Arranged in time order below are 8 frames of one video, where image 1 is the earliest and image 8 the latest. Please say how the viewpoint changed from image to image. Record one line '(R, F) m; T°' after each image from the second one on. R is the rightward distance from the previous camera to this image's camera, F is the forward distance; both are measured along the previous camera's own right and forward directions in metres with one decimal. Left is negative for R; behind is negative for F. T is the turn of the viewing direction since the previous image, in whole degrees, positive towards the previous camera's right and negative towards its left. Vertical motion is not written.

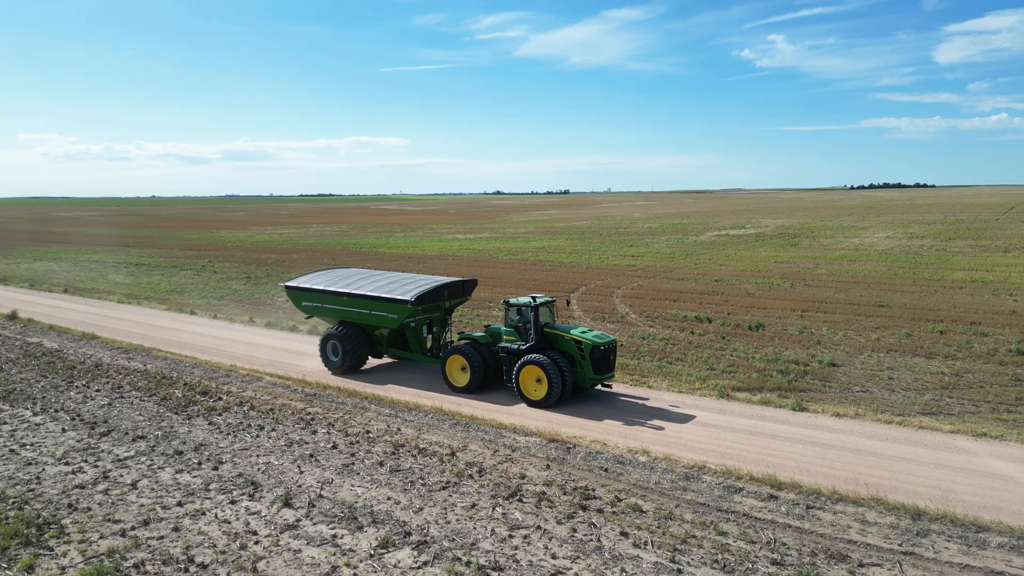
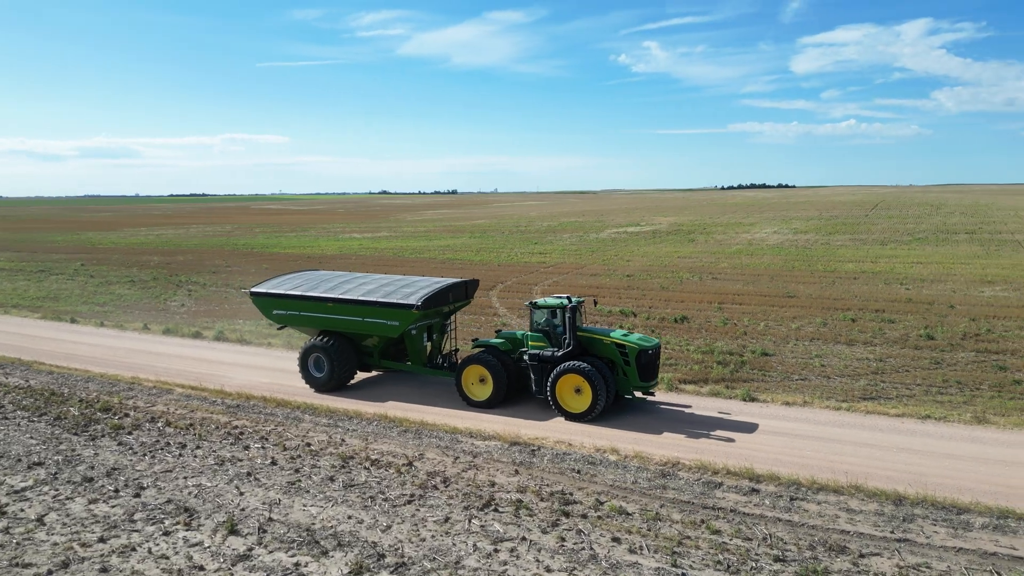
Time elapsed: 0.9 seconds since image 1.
(-0.9, +0.7) m; +8°
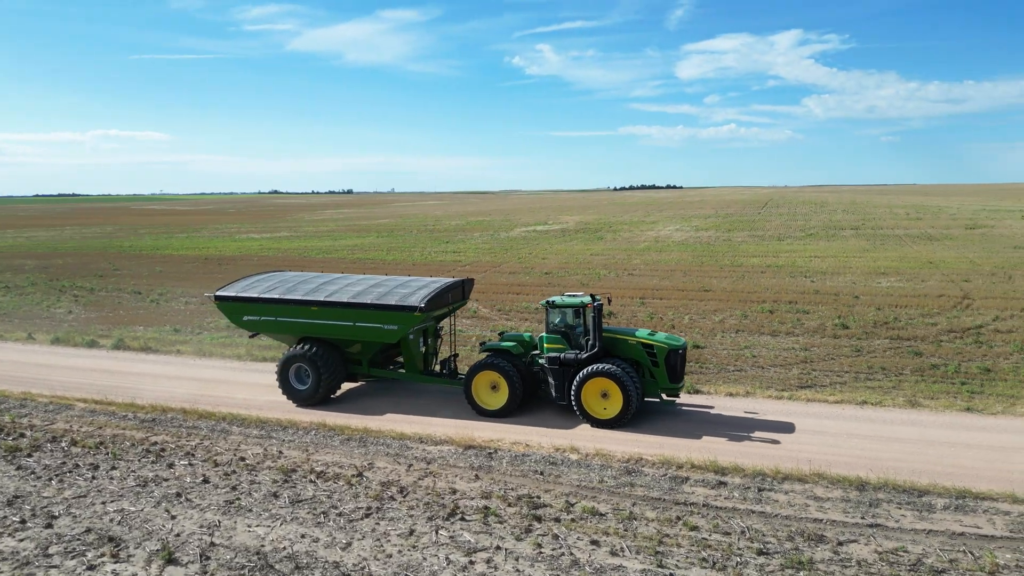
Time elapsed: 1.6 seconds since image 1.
(-0.7, +0.5) m; +8°
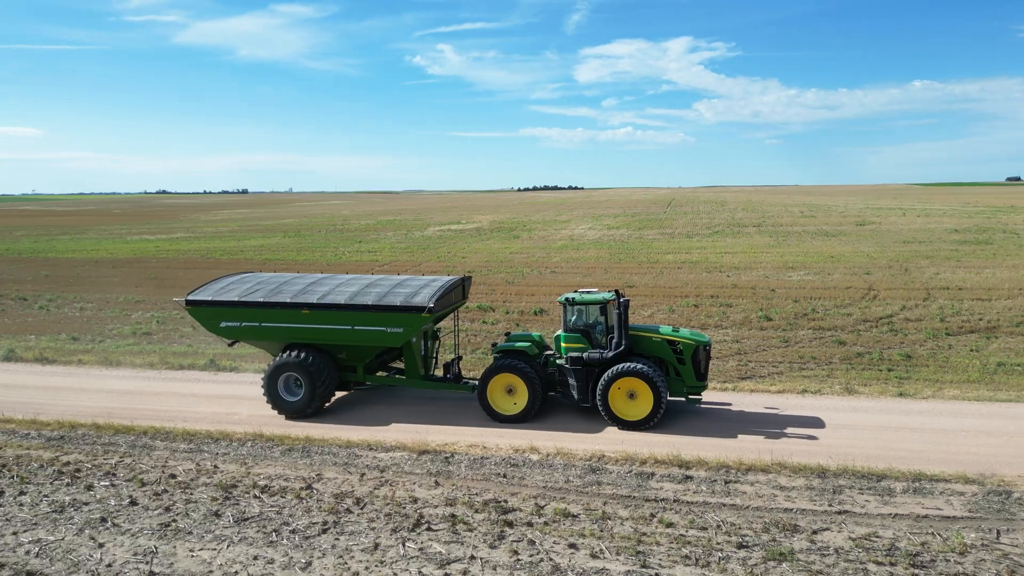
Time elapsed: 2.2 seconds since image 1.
(-0.6, +0.4) m; +7°
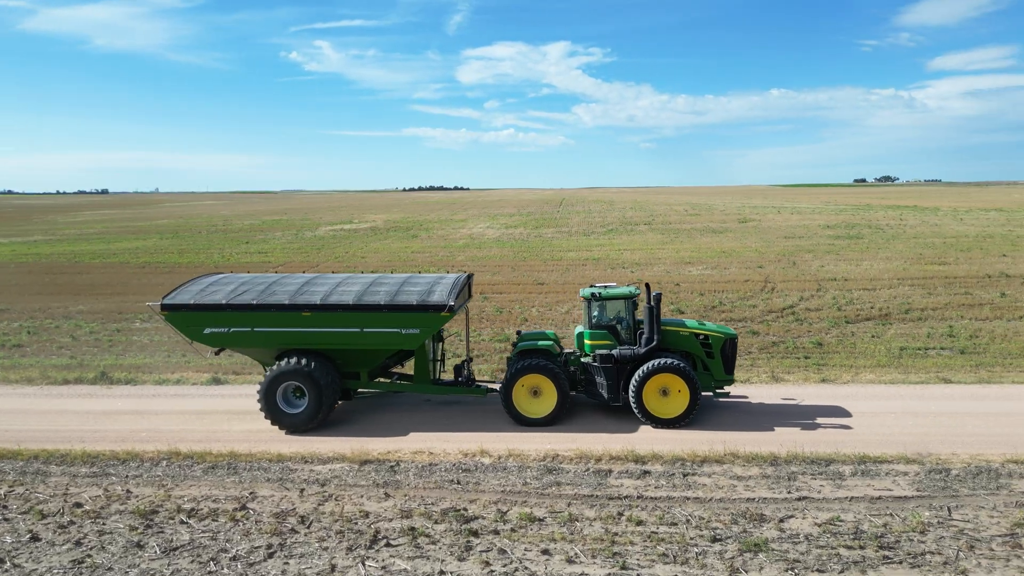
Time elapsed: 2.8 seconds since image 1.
(-0.7, +0.4) m; +9°
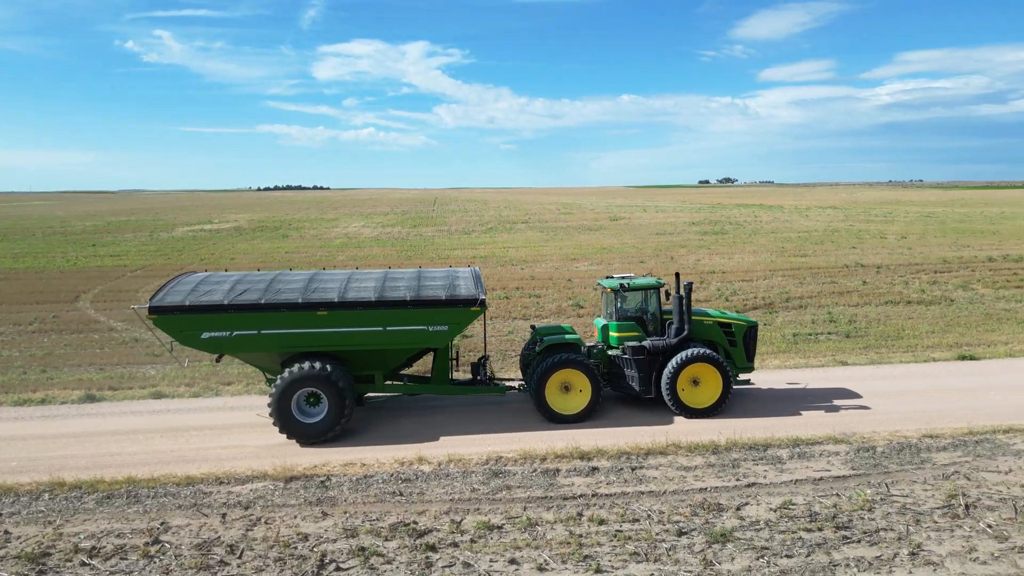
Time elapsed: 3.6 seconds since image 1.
(-0.8, +0.5) m; +10°
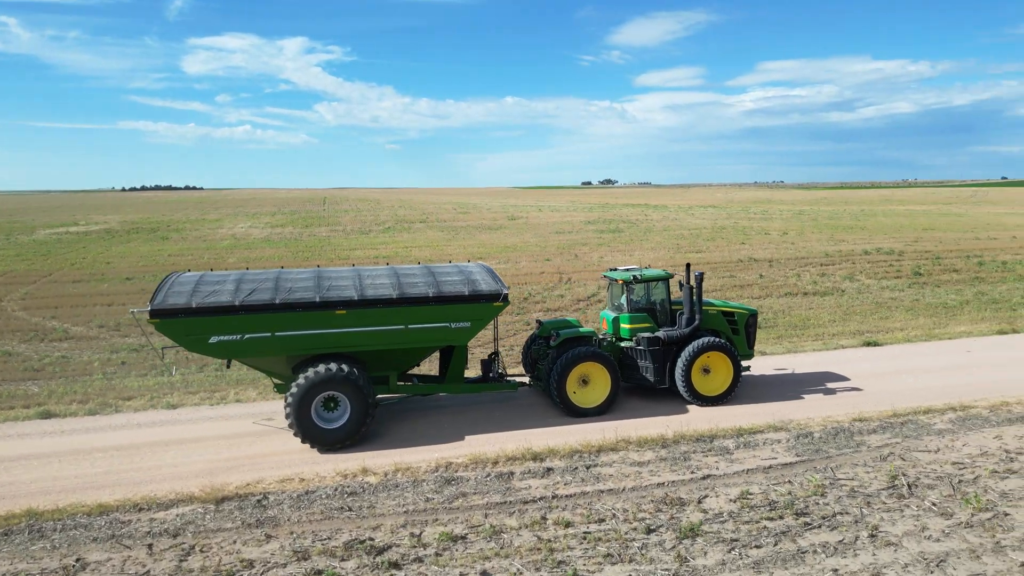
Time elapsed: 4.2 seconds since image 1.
(-0.6, +0.4) m; +9°
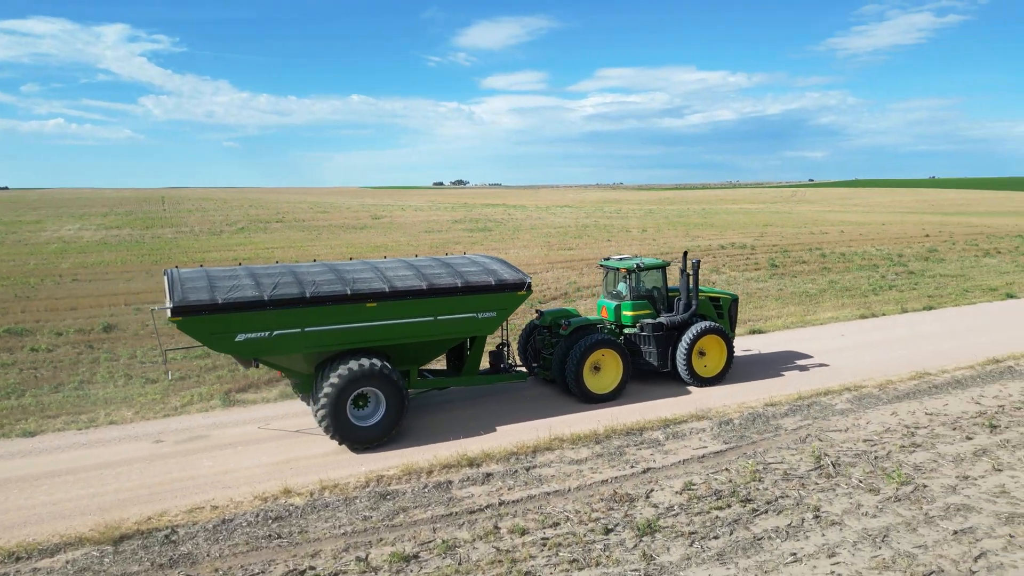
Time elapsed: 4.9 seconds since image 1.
(-0.8, +0.5) m; +11°
